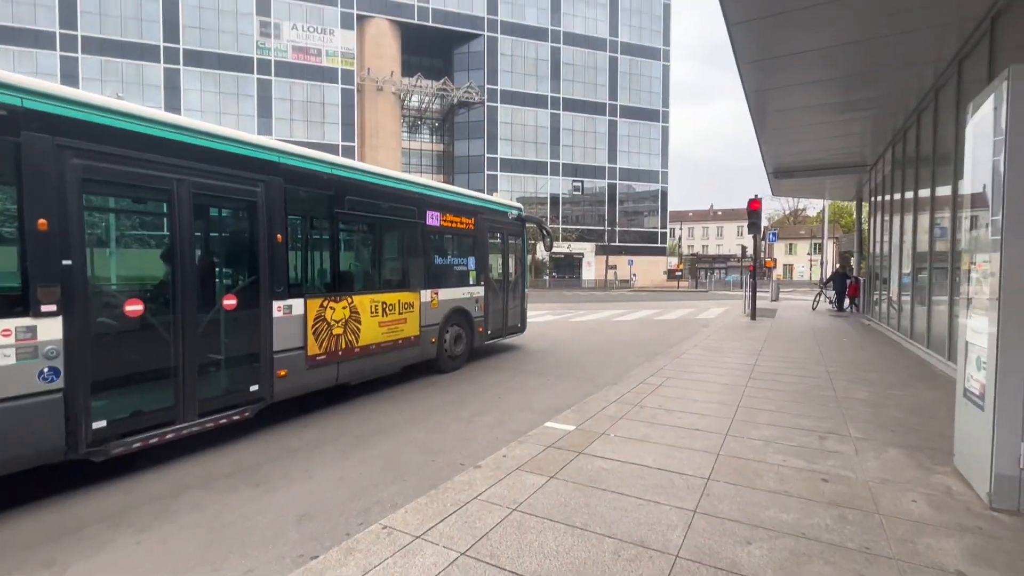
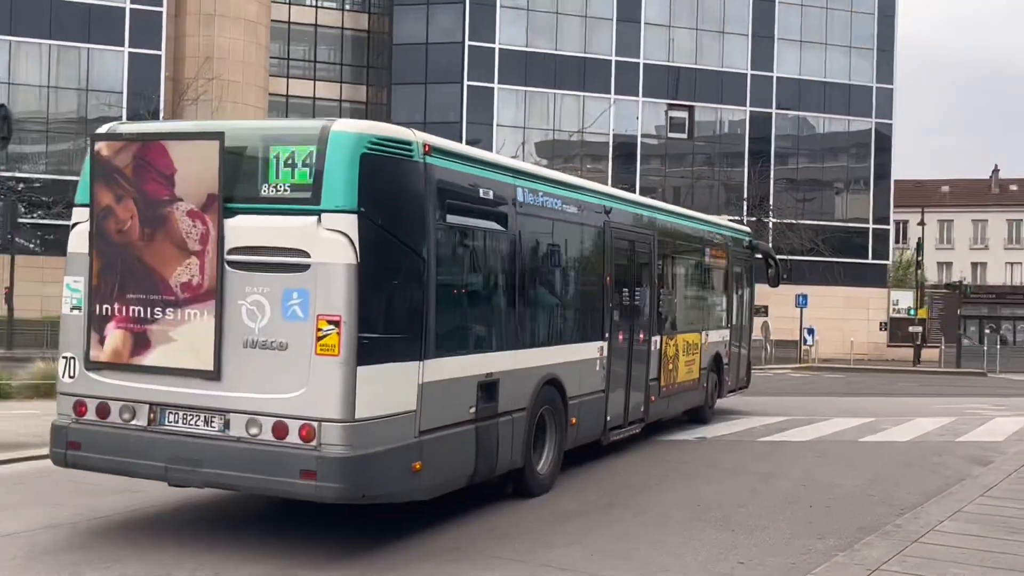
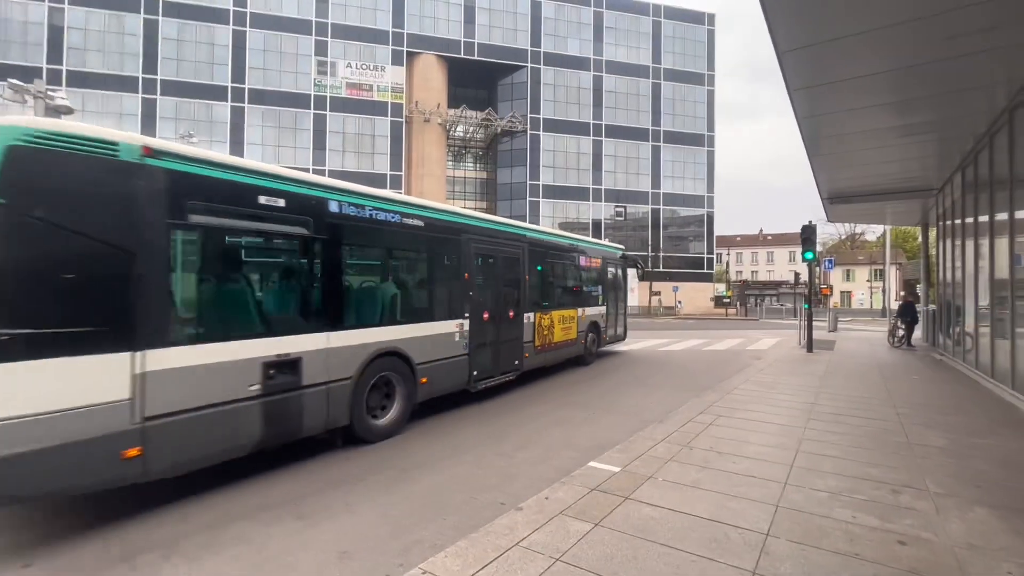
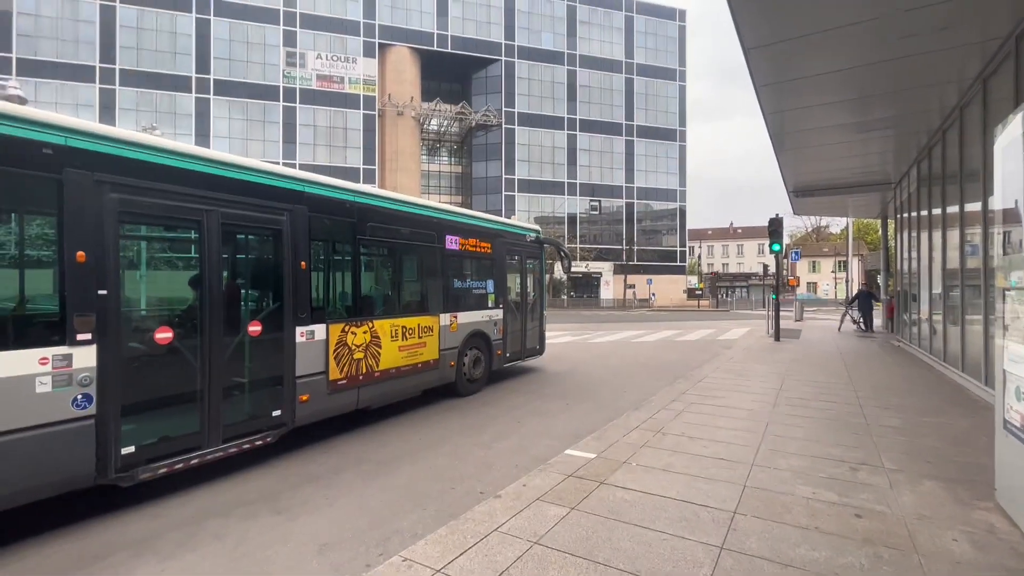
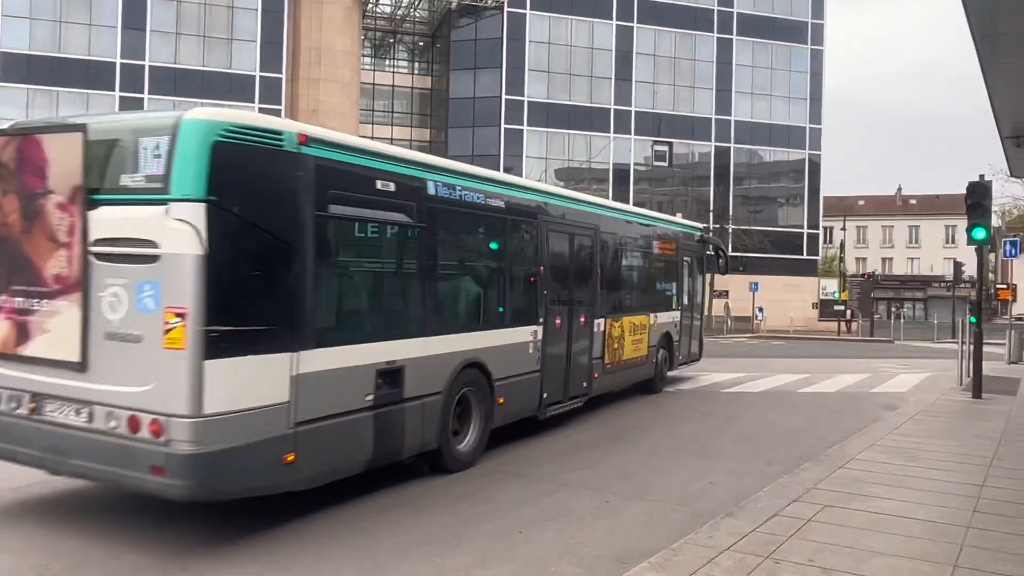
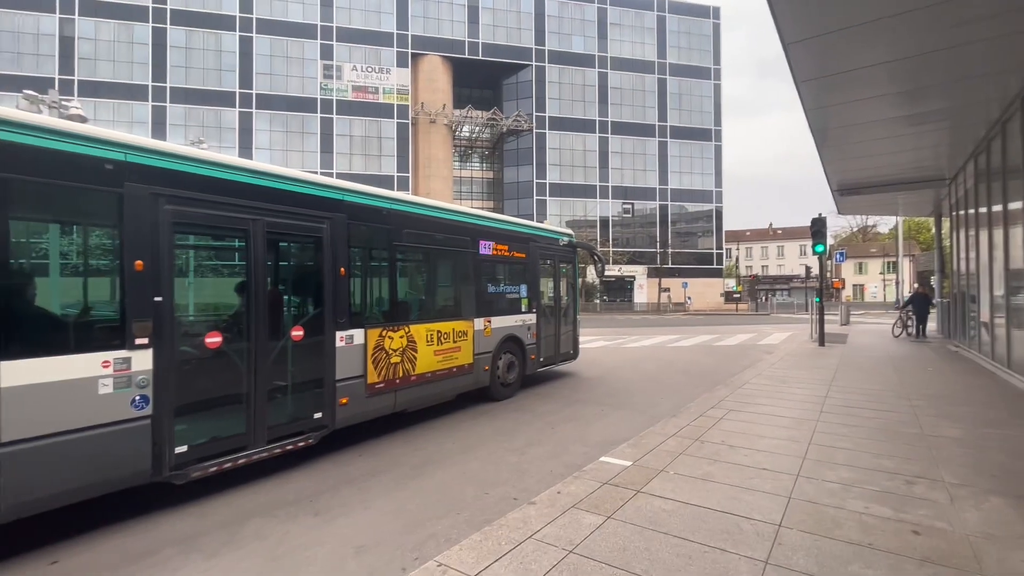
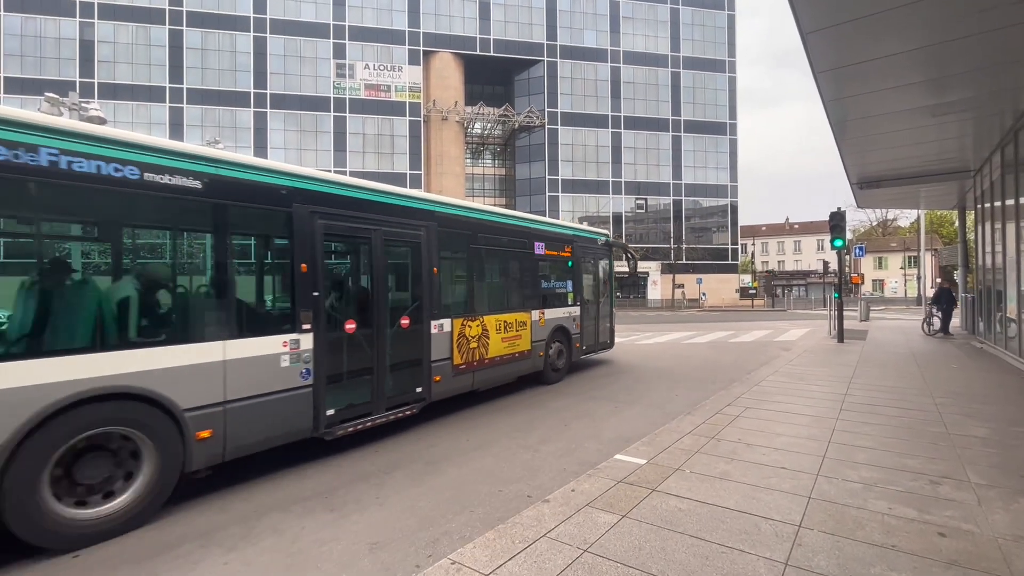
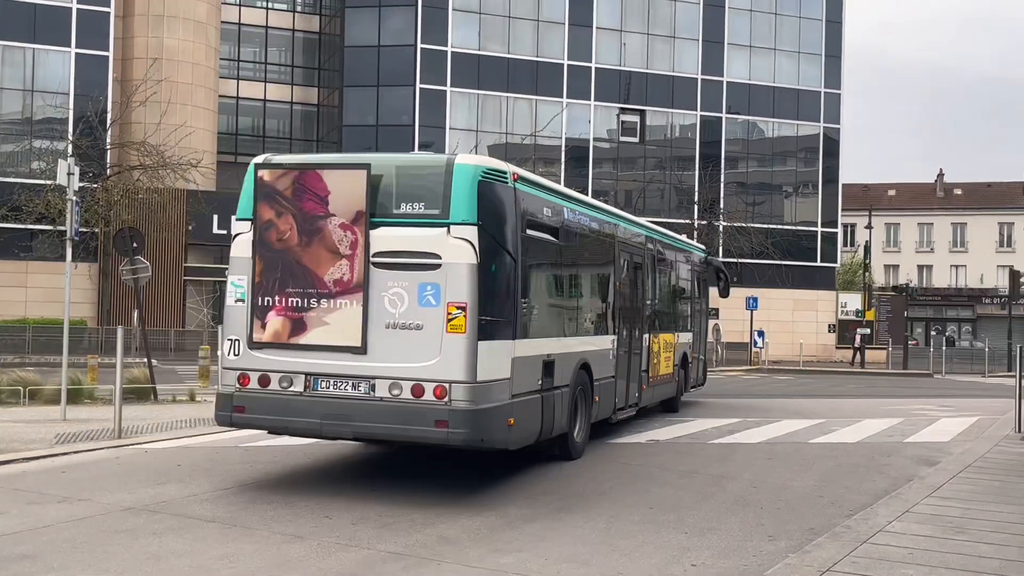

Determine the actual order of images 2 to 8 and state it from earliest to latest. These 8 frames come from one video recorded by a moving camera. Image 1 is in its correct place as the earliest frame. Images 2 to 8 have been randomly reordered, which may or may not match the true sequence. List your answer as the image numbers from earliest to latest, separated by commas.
4, 6, 7, 3, 5, 2, 8
